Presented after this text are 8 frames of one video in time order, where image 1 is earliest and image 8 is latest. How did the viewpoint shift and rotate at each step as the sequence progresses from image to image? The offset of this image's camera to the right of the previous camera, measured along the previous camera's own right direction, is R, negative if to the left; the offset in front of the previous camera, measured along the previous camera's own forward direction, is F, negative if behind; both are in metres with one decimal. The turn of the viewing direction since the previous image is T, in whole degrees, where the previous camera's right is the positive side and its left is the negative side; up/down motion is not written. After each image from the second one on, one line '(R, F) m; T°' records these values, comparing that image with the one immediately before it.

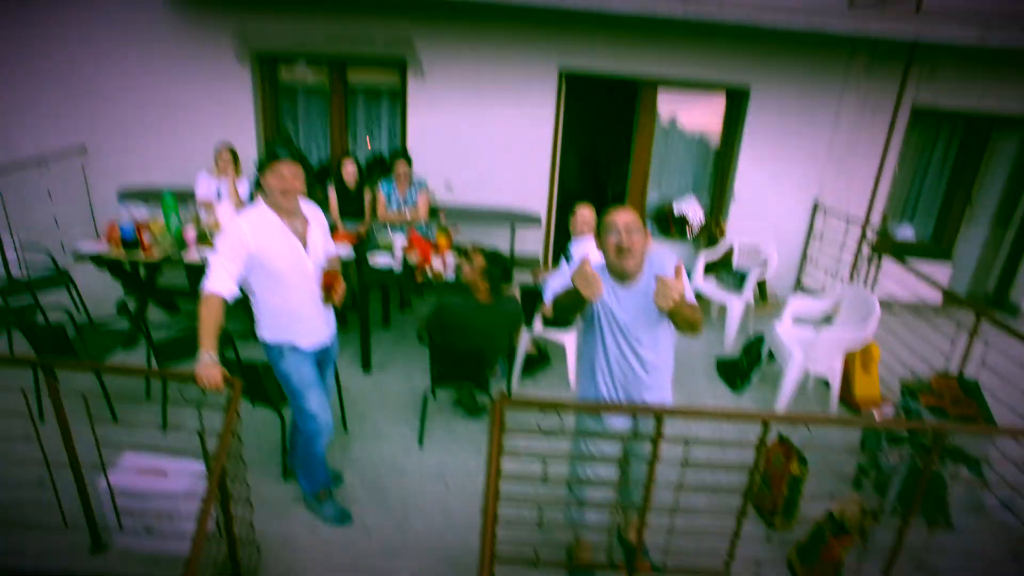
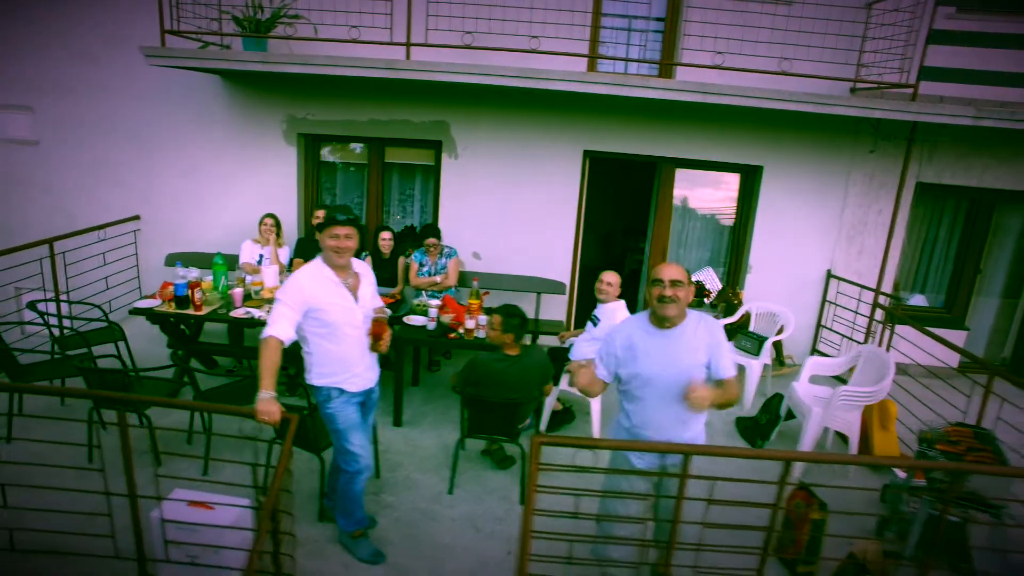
(+0.1, -0.2) m; -3°
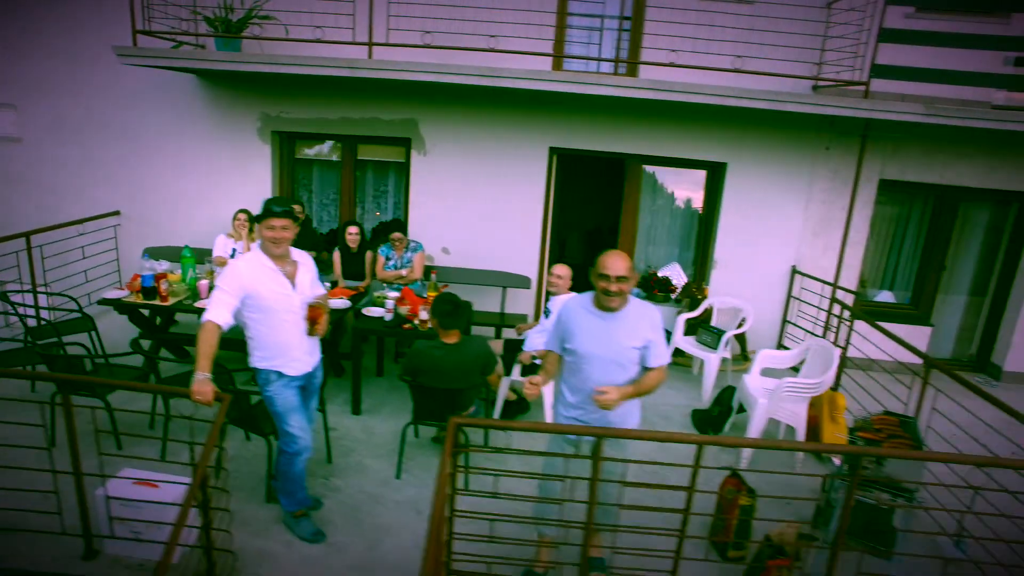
(+0.4, -0.1) m; -1°
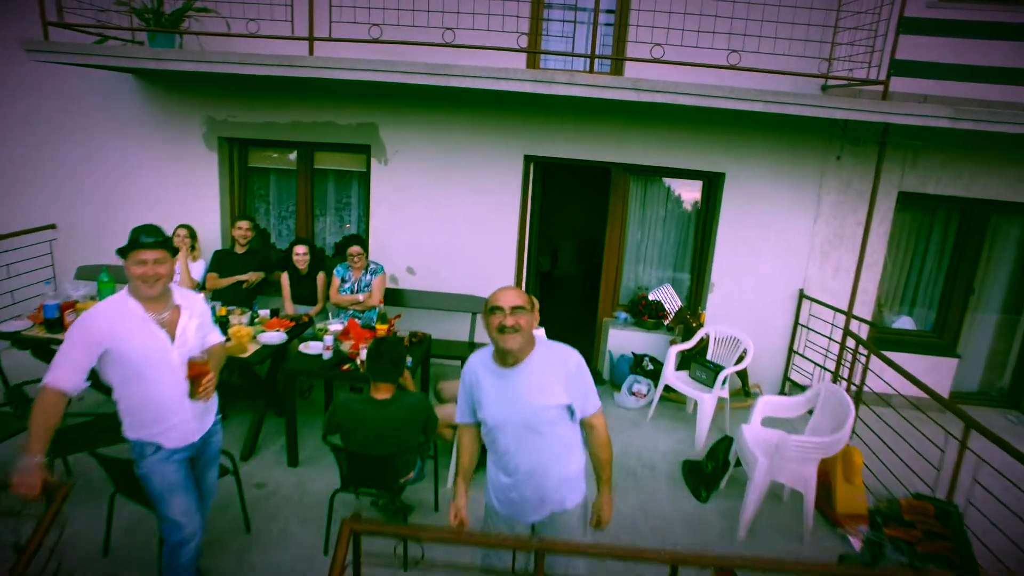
(+0.3, +0.6) m; -1°
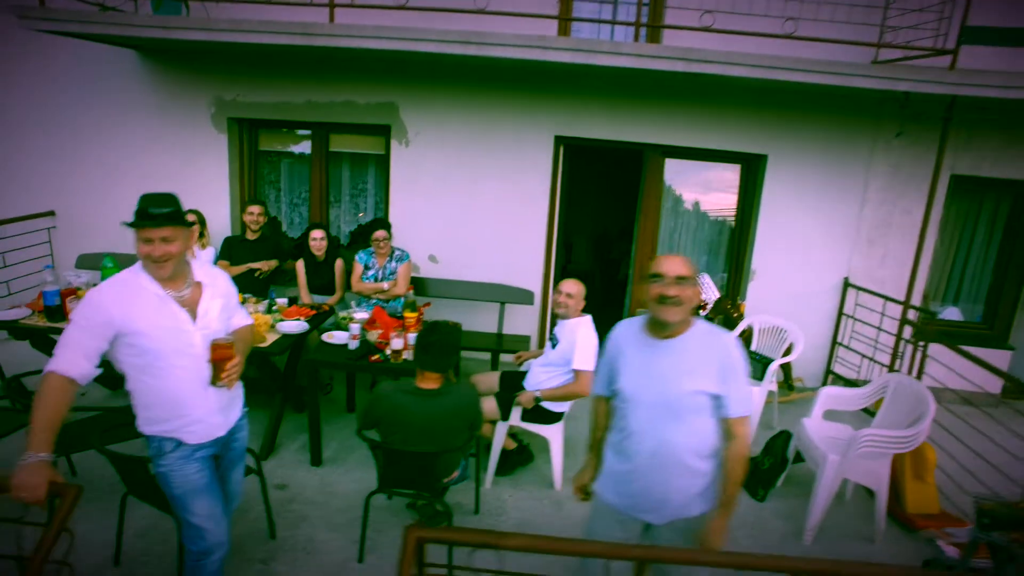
(-0.3, +0.3) m; 0°
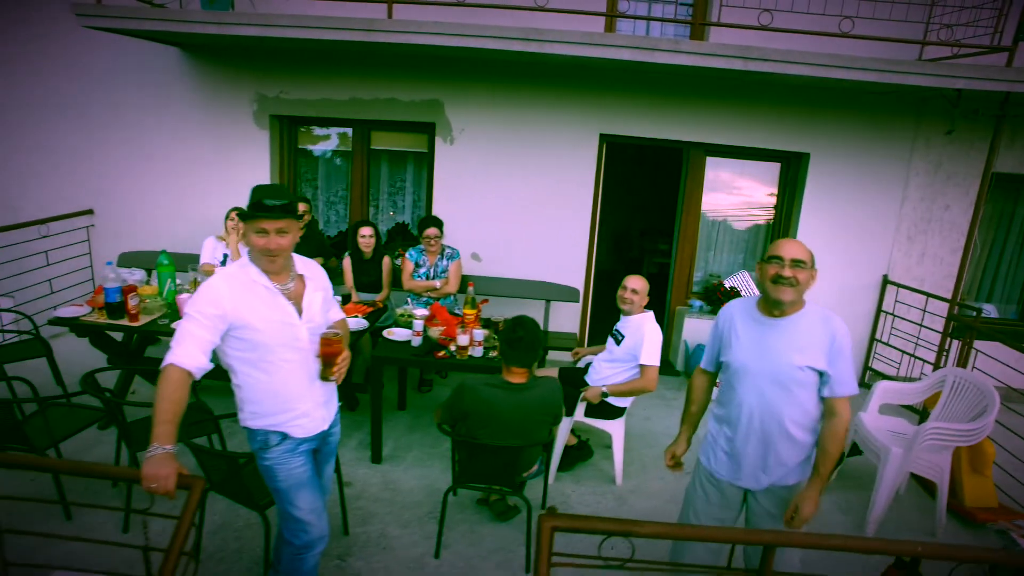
(-0.4, 0.0) m; 0°
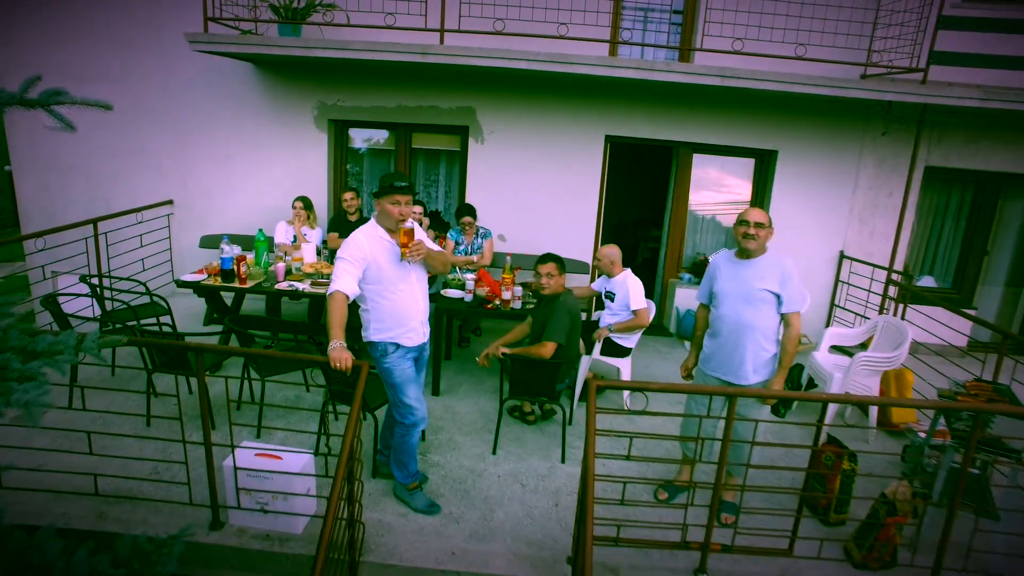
(-0.3, -1.0) m; +1°
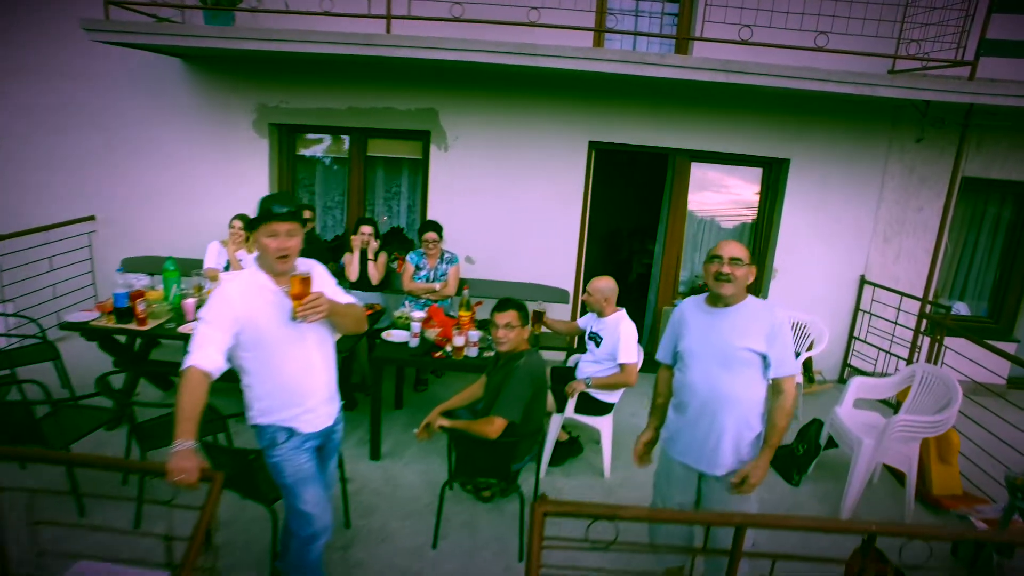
(+0.3, +0.8) m; 0°
